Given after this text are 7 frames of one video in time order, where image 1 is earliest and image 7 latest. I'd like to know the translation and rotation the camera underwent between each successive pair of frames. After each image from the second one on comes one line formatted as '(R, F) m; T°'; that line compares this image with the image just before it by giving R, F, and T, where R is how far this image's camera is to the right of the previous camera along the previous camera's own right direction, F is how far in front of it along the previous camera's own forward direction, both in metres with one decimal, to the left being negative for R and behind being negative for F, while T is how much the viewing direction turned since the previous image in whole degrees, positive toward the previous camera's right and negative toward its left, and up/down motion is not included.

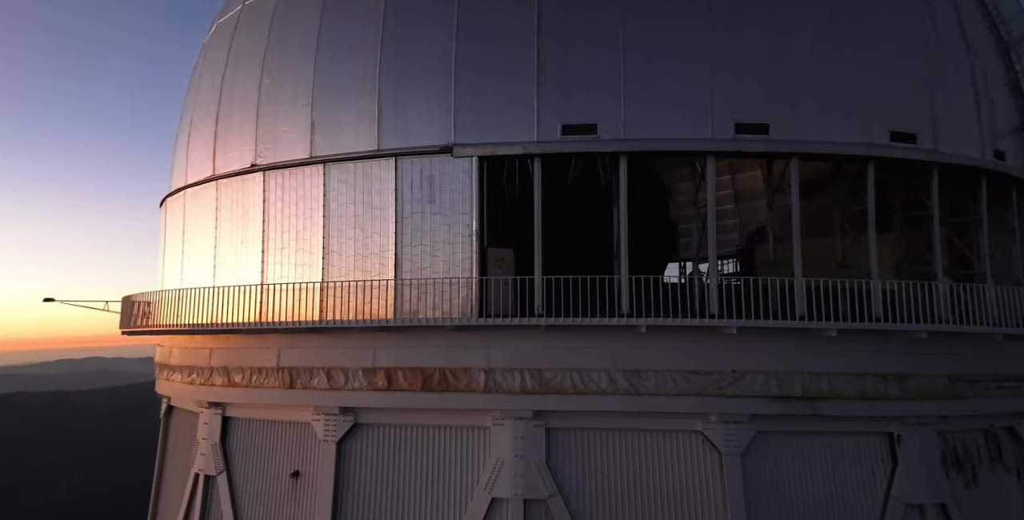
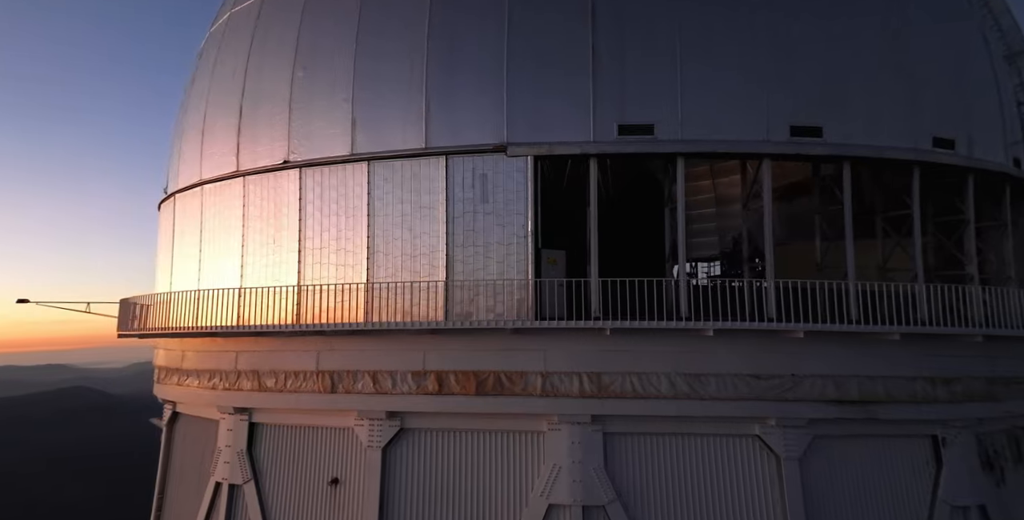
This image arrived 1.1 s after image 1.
(-1.6, +0.3) m; +3°
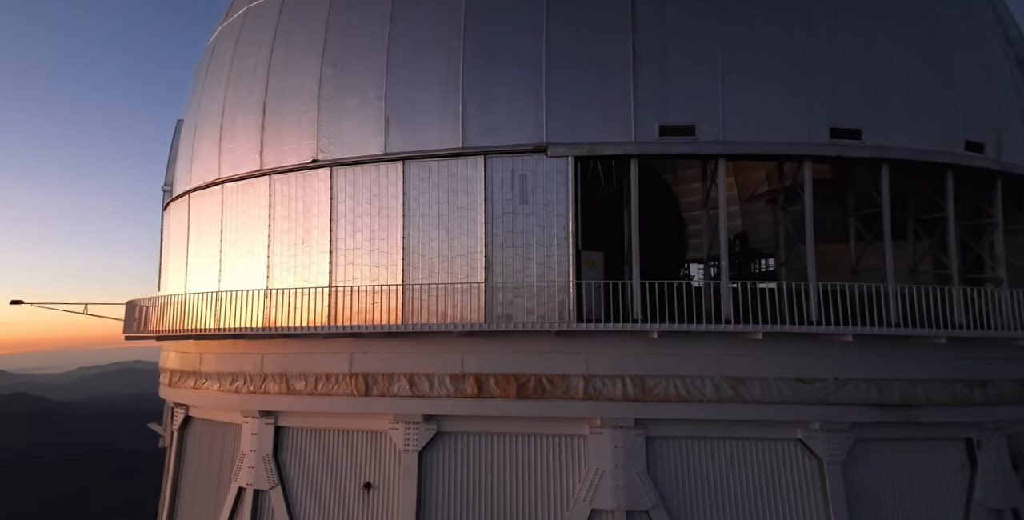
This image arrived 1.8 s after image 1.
(-1.0, +0.2) m; +1°
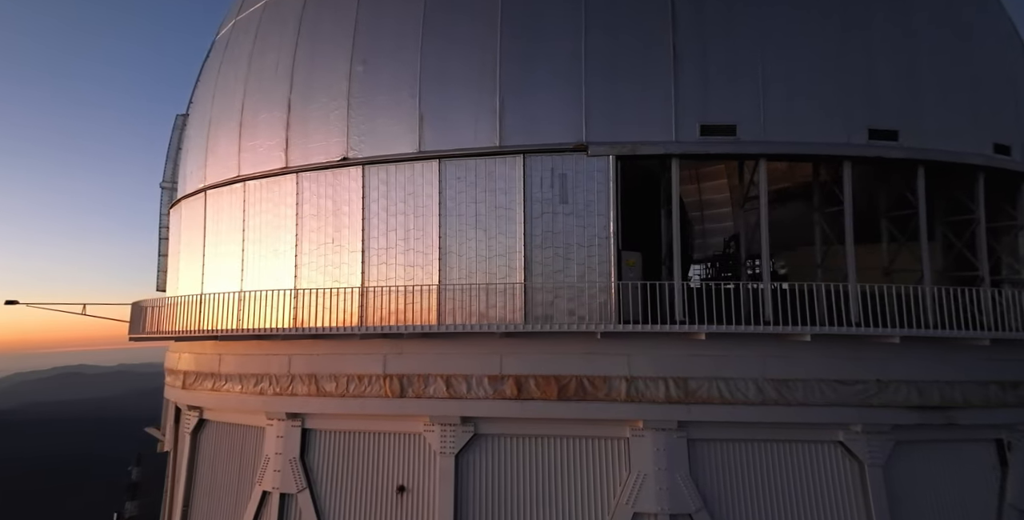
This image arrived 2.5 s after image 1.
(-1.0, +0.2) m; +1°
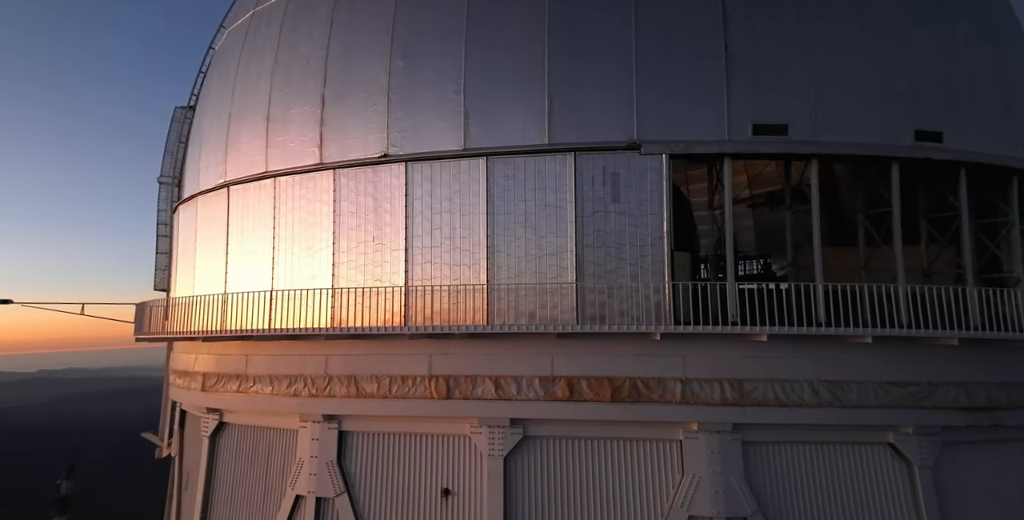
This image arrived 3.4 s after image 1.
(-1.2, +0.2) m; +2°
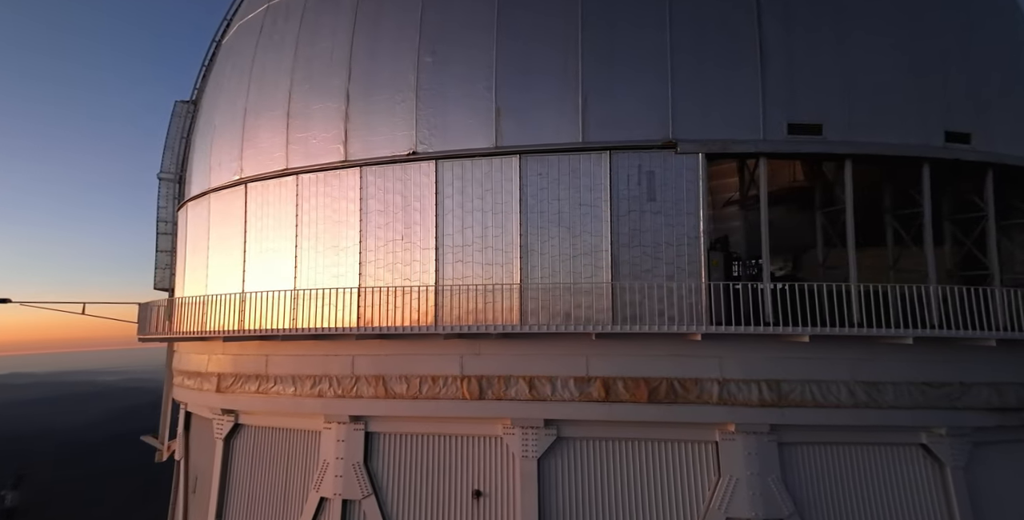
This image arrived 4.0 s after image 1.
(-0.8, +0.1) m; +1°
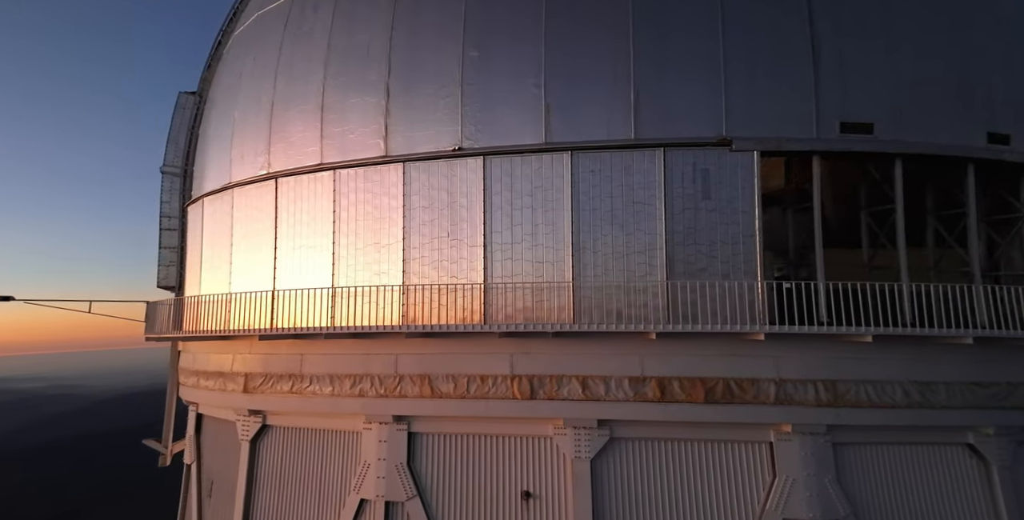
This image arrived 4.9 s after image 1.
(-1.1, +0.2) m; +1°
